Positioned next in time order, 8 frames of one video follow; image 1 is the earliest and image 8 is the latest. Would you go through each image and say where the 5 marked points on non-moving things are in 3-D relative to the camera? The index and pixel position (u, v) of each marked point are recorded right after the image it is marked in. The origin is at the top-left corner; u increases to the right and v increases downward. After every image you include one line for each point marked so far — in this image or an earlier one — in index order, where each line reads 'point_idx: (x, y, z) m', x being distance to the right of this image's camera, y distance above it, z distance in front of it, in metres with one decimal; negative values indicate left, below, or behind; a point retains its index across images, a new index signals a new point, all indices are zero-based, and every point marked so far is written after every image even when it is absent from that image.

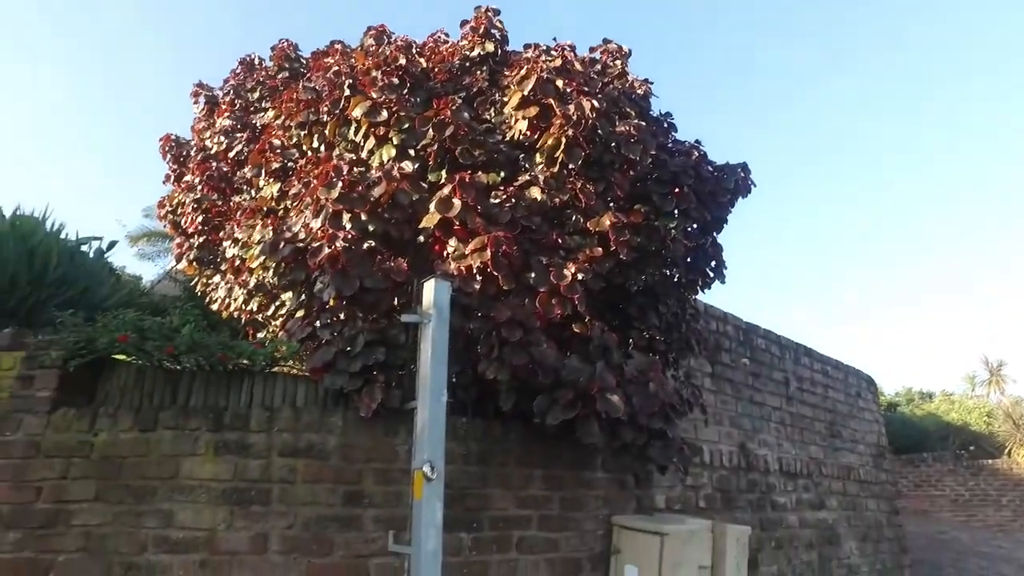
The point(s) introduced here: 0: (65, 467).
0: (-2.3, -0.9, +3.6) m
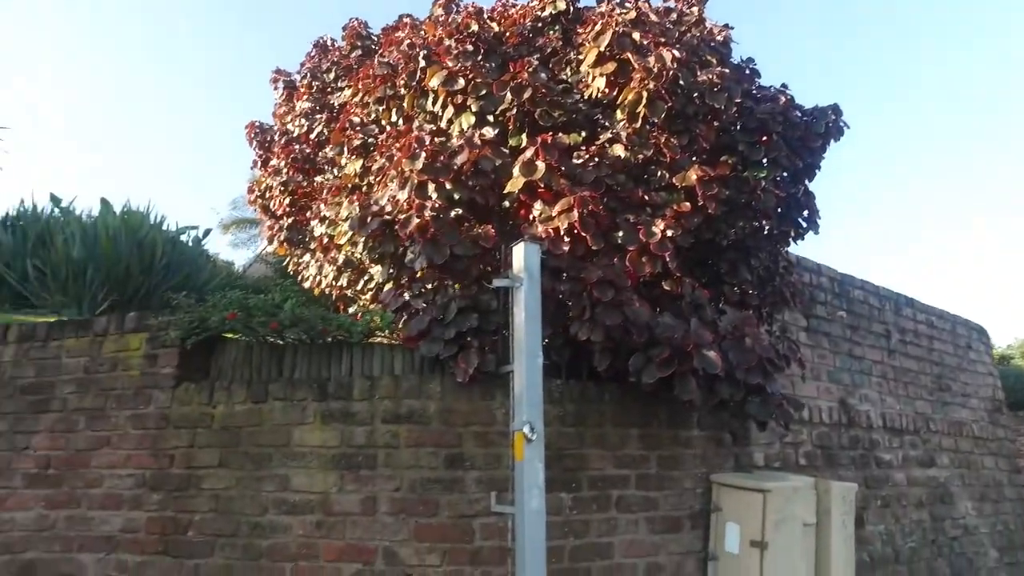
0: (-1.7, -0.8, +3.9) m
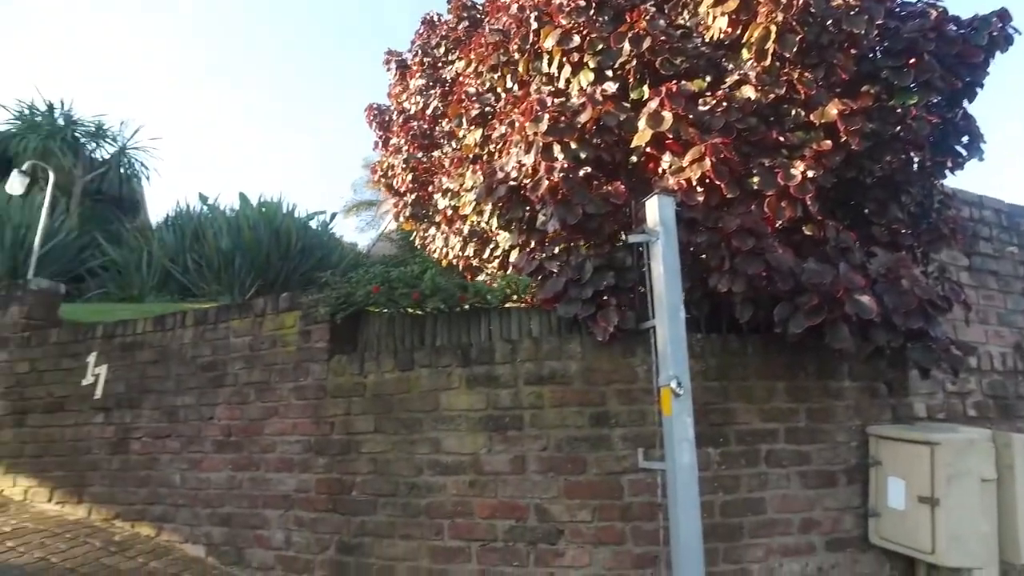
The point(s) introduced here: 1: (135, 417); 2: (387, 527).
0: (-1.0, -0.7, +4.1) m
1: (-2.8, -0.9, +5.2) m
2: (-0.7, -1.3, +3.9) m
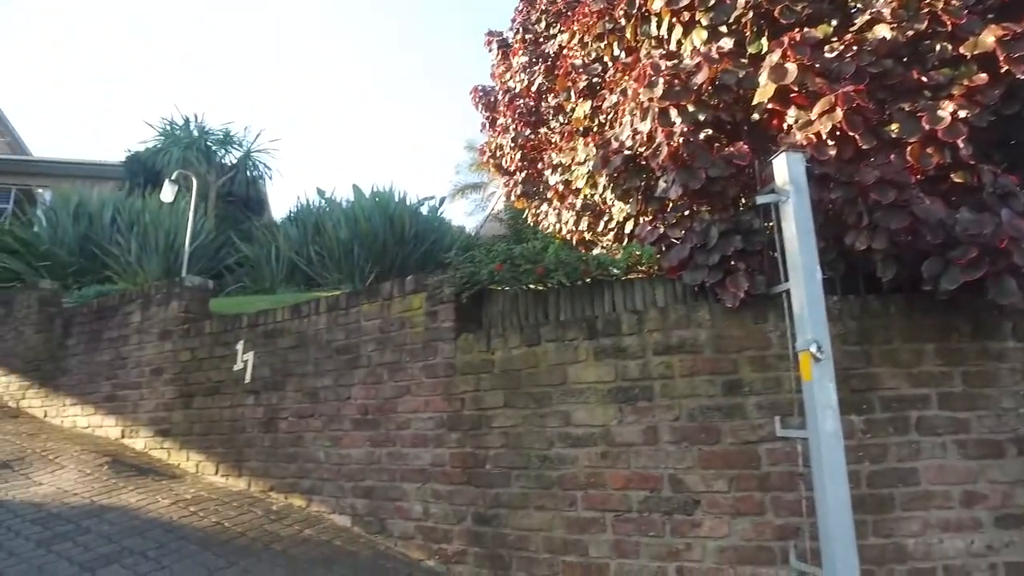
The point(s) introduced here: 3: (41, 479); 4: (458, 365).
0: (-0.2, -0.6, +4.2) m
1: (-1.8, -0.9, +5.6) m
2: (+0.1, -1.2, +4.0) m
3: (-4.0, -1.6, +6.0) m
4: (-0.3, -0.5, +4.3) m
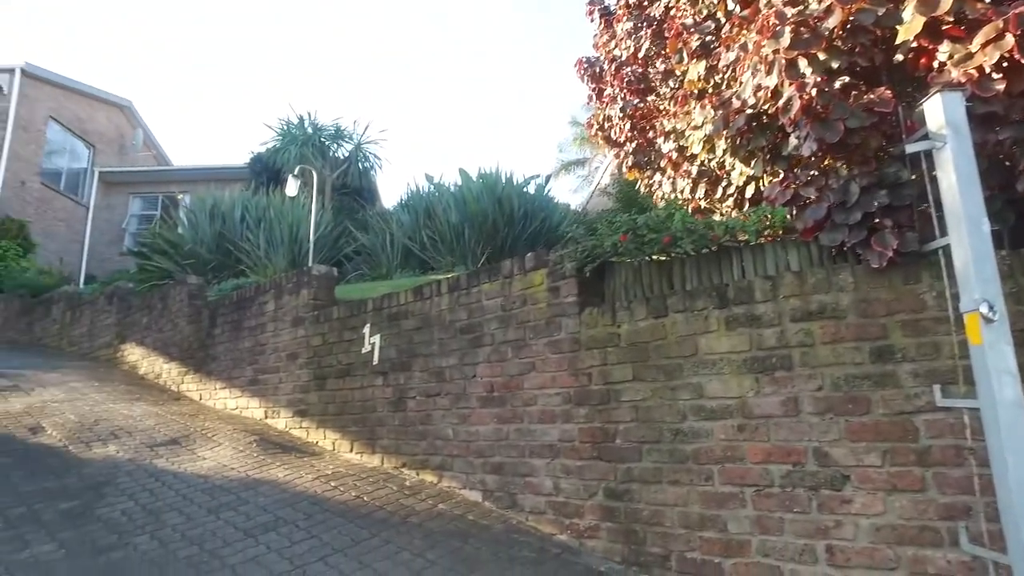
0: (+0.5, -0.4, +4.2) m
1: (-0.8, -0.7, +5.7) m
2: (+0.8, -1.0, +3.9) m
3: (-2.9, -1.5, +6.5) m
4: (+0.4, -0.3, +4.3) m
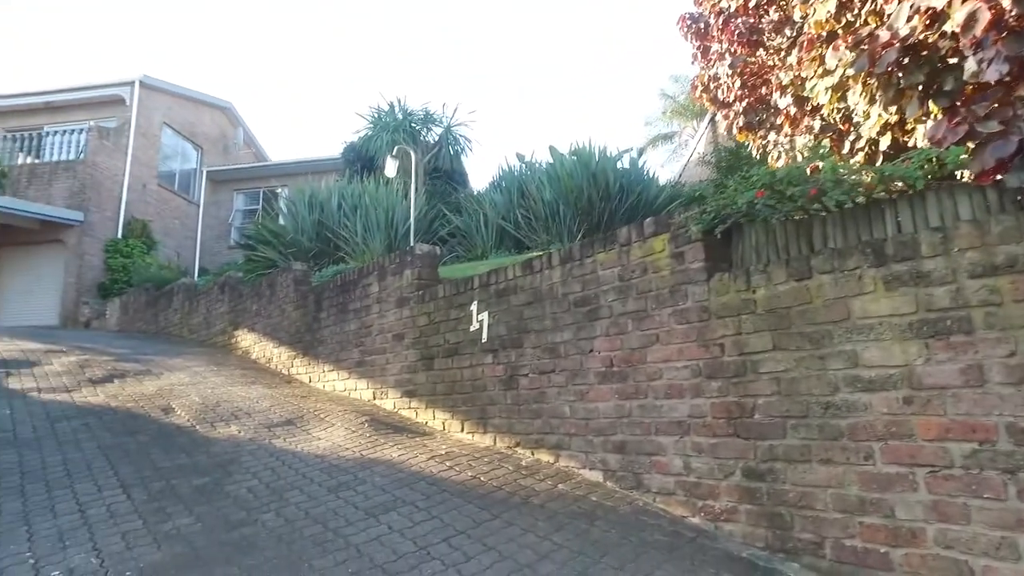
0: (+1.2, -0.2, +3.8) m
1: (+0.1, -0.5, +5.5) m
2: (+1.5, -0.8, +3.5) m
3: (-1.8, -1.4, +6.6) m
4: (+1.1, -0.1, +3.9) m
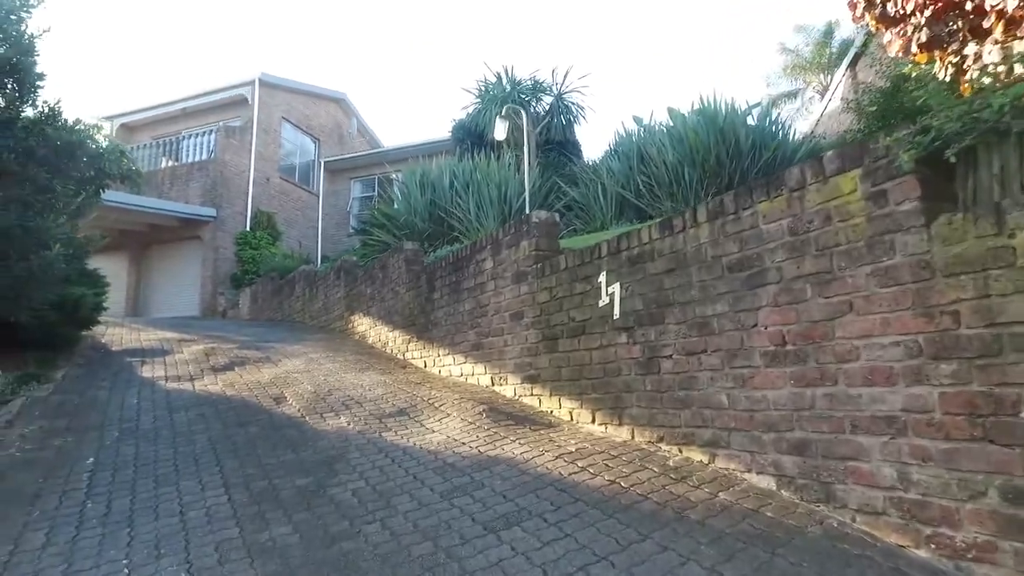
0: (+1.8, 0.0, +2.7) m
1: (+1.0, -0.3, +4.6) m
2: (+2.0, -0.6, +2.4) m
3: (-0.7, -1.2, +6.0) m
4: (+1.7, +0.1, +2.9) m
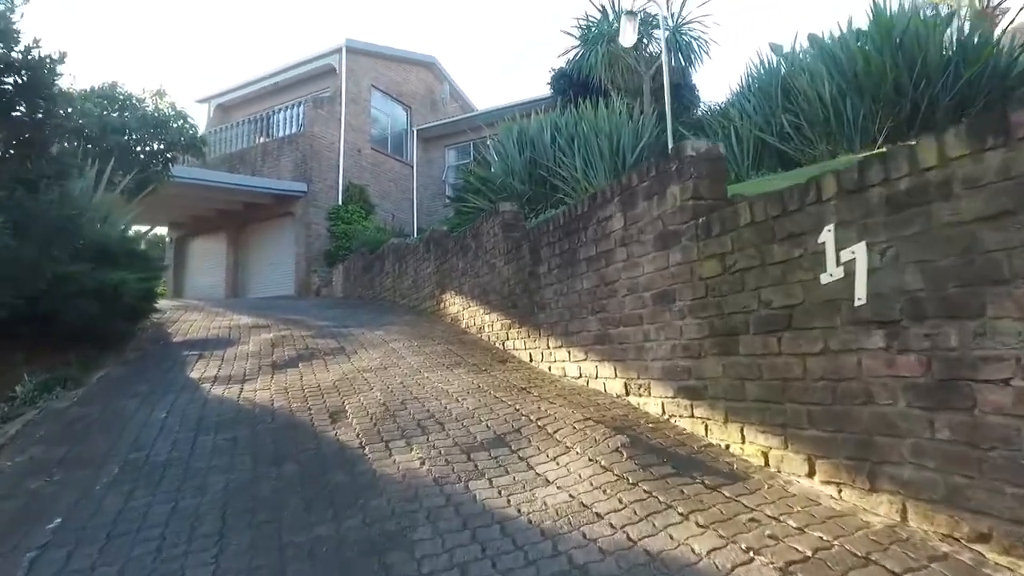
0: (+2.1, +0.1, +0.3) m
1: (+1.6, -0.2, +2.3) m
2: (+2.3, -0.6, 0.0) m
3: (+0.2, -1.0, +3.9) m
4: (+2.1, +0.2, +0.4) m
